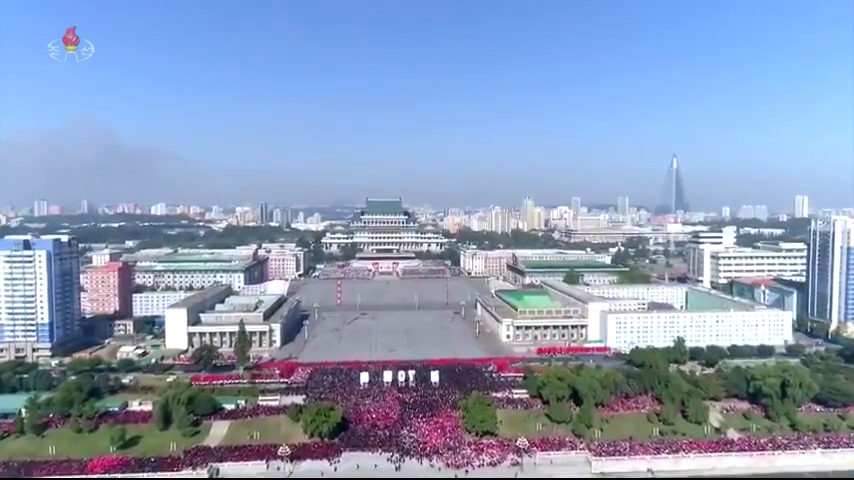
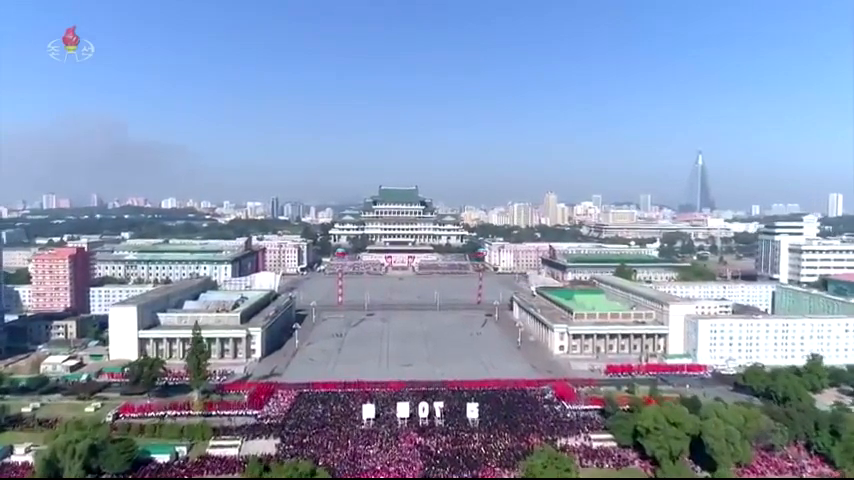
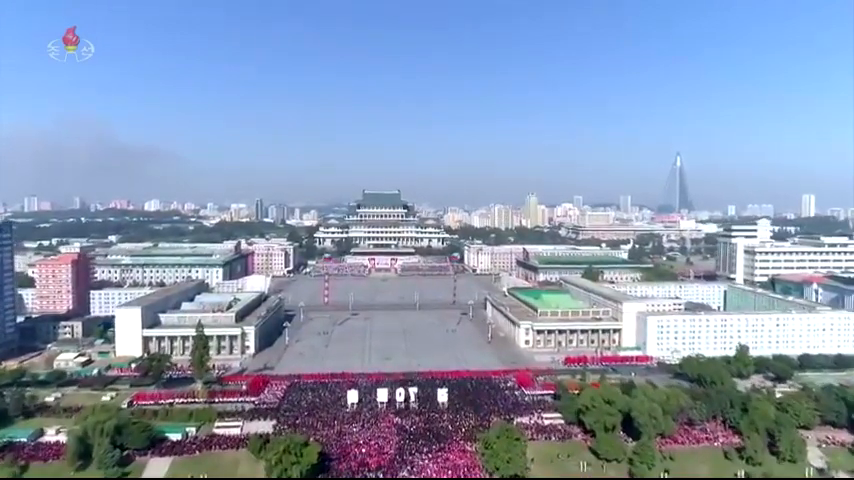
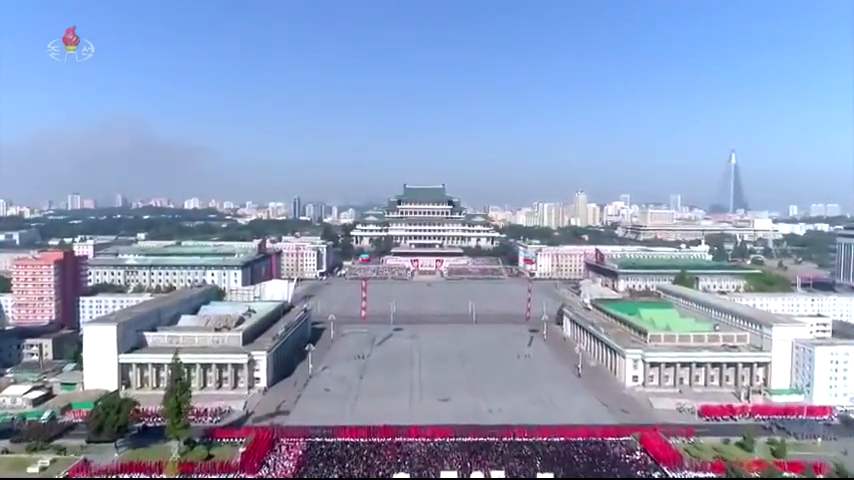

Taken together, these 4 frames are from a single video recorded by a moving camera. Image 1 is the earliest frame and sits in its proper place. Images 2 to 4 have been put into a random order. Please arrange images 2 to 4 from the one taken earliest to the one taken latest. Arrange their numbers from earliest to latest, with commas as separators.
3, 2, 4
